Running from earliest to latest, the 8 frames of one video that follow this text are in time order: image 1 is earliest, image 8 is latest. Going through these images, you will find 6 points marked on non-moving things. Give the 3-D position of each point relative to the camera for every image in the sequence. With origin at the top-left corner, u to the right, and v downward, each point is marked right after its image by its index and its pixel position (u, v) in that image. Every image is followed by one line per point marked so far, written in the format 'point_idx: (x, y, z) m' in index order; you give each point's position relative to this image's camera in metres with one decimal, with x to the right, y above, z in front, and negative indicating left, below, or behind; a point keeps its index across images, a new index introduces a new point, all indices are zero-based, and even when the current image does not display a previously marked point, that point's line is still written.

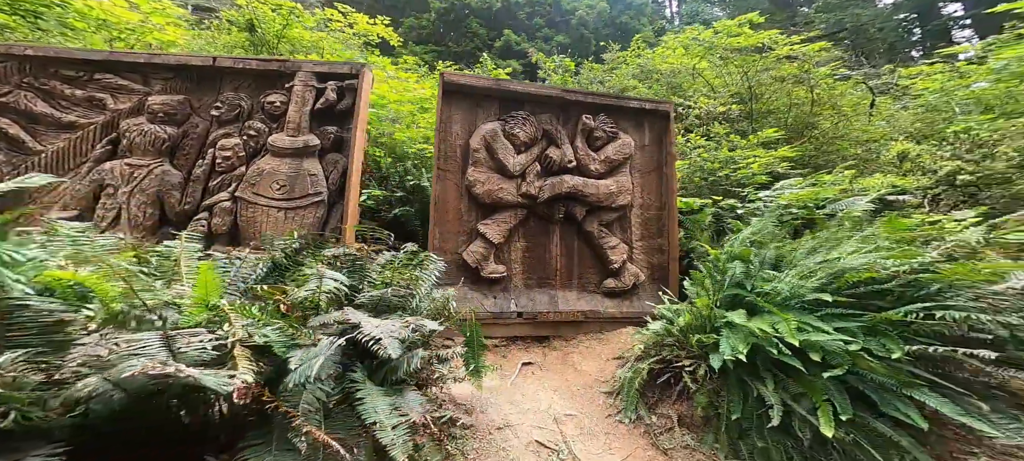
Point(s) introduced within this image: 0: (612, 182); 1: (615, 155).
0: (+1.0, +0.5, +4.0) m
1: (+1.0, +0.8, +4.0) m
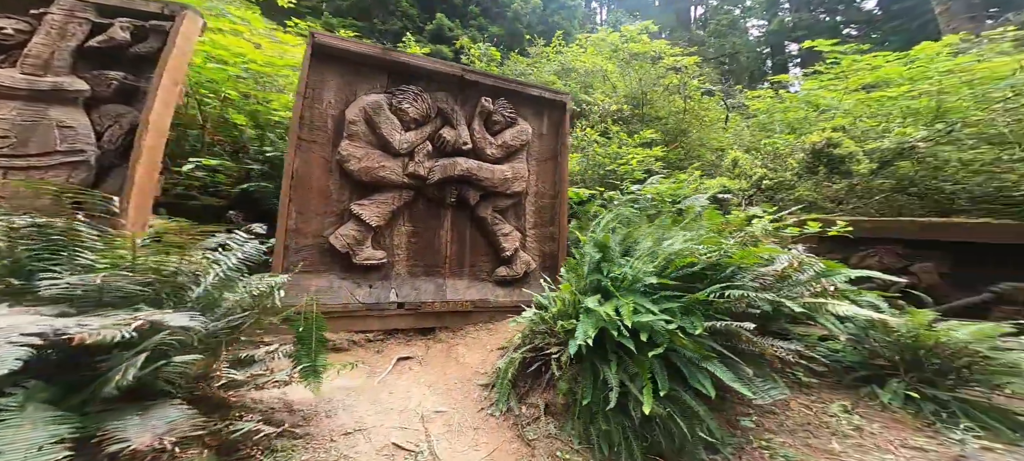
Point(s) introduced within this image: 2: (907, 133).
0: (0.0, +0.6, +4.0) m
1: (0.0, +0.9, +4.1) m
2: (+4.5, +1.2, +4.9) m
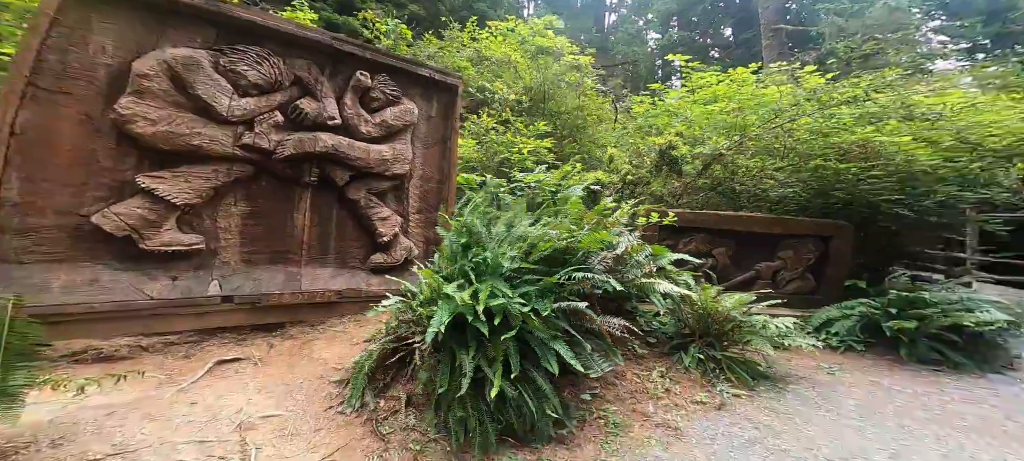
0: (-1.2, +0.8, +3.8) m
1: (-1.1, +1.0, +3.8) m
2: (+3.0, +1.3, +5.9) m
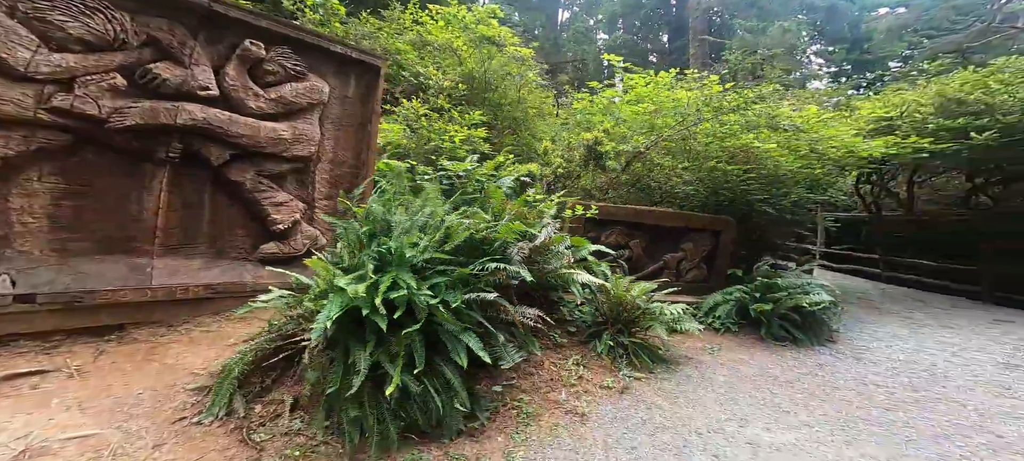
0: (-1.9, +0.9, +3.5) m
1: (-1.8, +1.2, +3.5) m
2: (+1.9, +1.4, +6.2) m
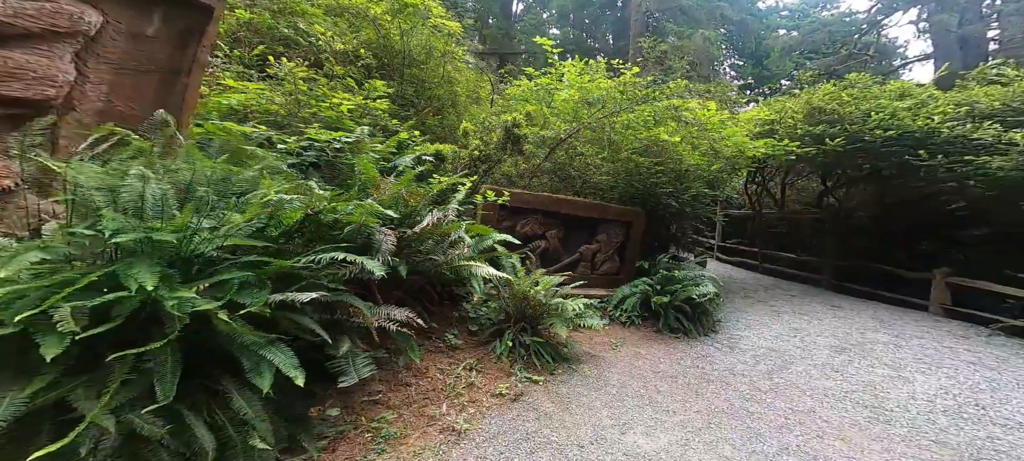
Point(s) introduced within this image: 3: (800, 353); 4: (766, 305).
0: (-2.6, +1.0, +2.7) m
1: (-2.6, +1.3, +2.8) m
2: (+0.7, +1.6, +6.0) m
3: (+2.9, -1.3, +4.1) m
4: (+3.7, -1.1, +5.9) m
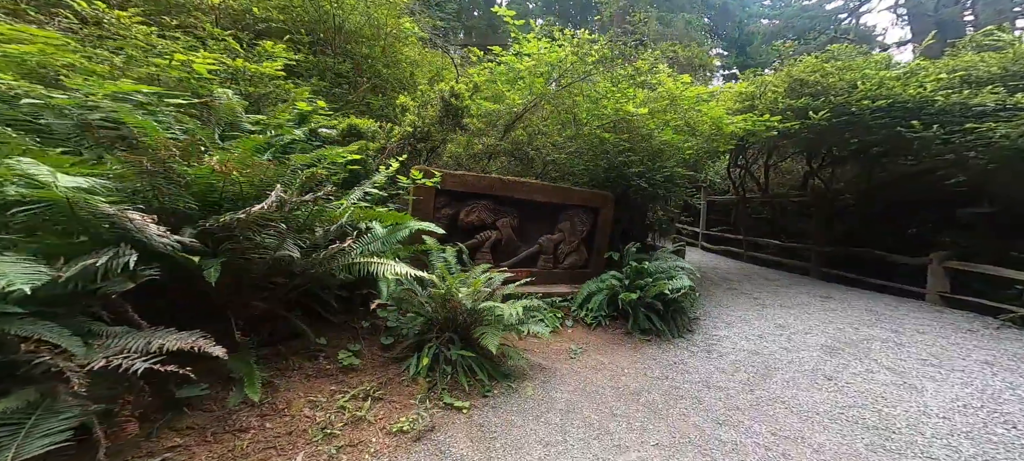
0: (-3.2, +1.0, +2.0) m
1: (-3.2, +1.3, +2.0) m
2: (+0.1, +1.7, +5.3) m
3: (+2.4, -1.1, +3.5) m
4: (+3.1, -0.9, +5.3) m
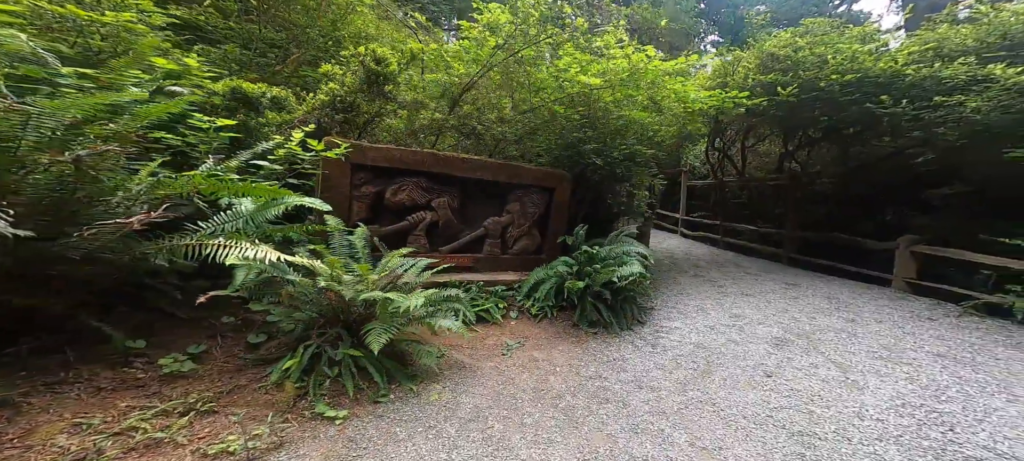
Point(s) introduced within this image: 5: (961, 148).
0: (-3.8, +1.1, +1.5) m
1: (-3.8, +1.4, +1.5) m
2: (-0.6, +1.9, +4.8) m
3: (+1.7, -0.9, +3.1) m
4: (+2.4, -0.7, +4.9) m
5: (+5.4, +1.0, +4.8) m
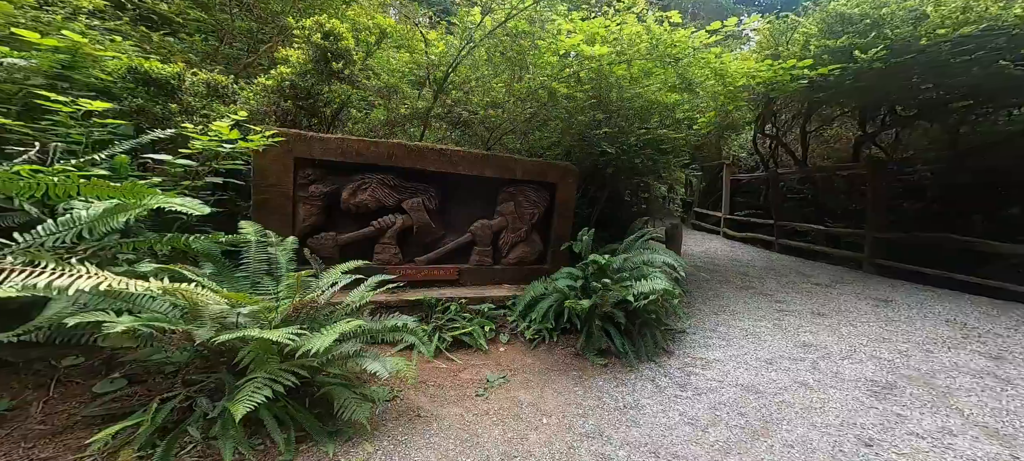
0: (-4.2, +1.0, +1.1) m
1: (-4.2, +1.3, +1.1) m
2: (-0.7, +1.8, +4.1) m
3: (+1.6, -0.9, +2.2) m
4: (+2.4, -0.7, +3.9) m
5: (+5.3, +1.0, +3.5) m
